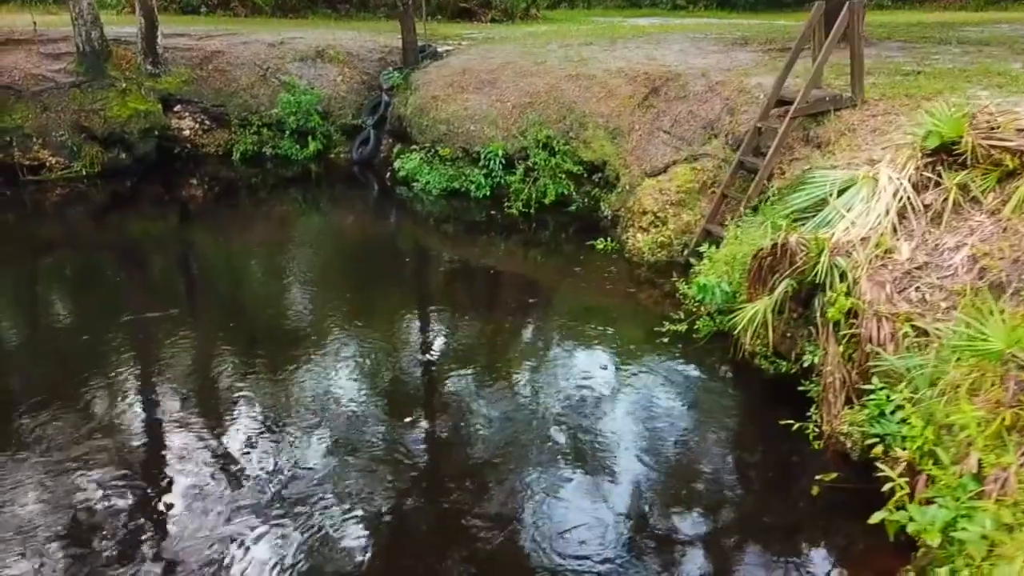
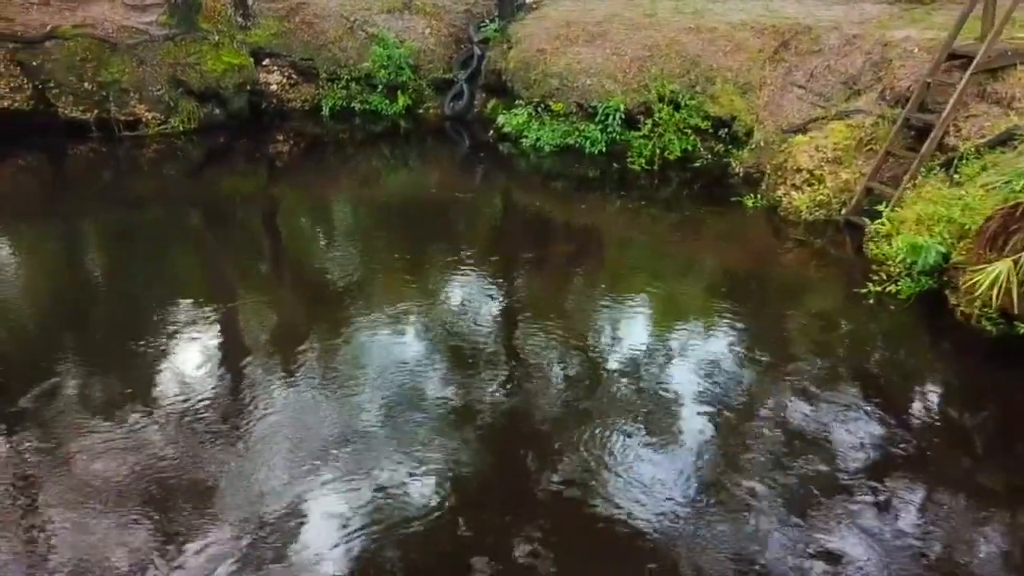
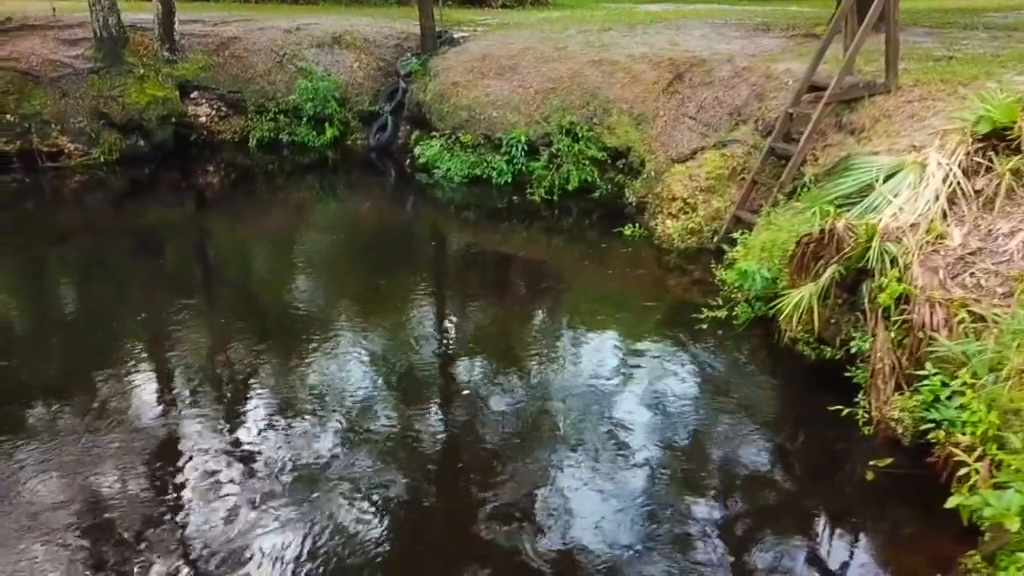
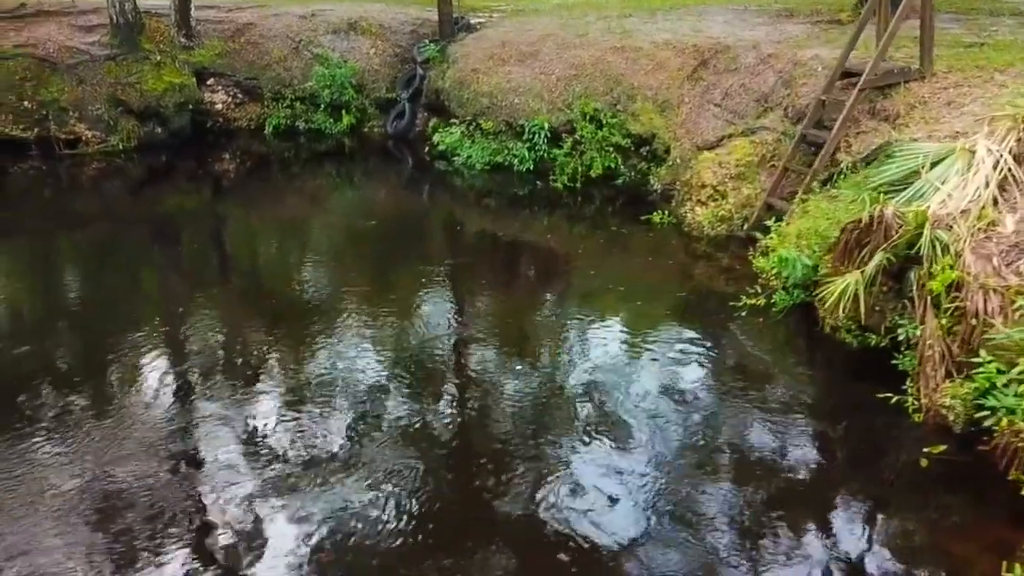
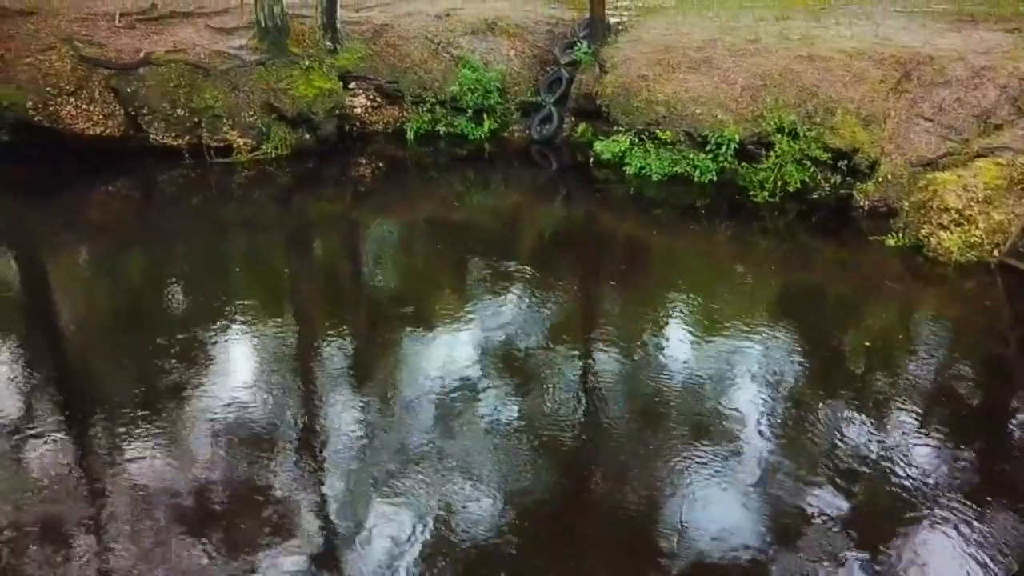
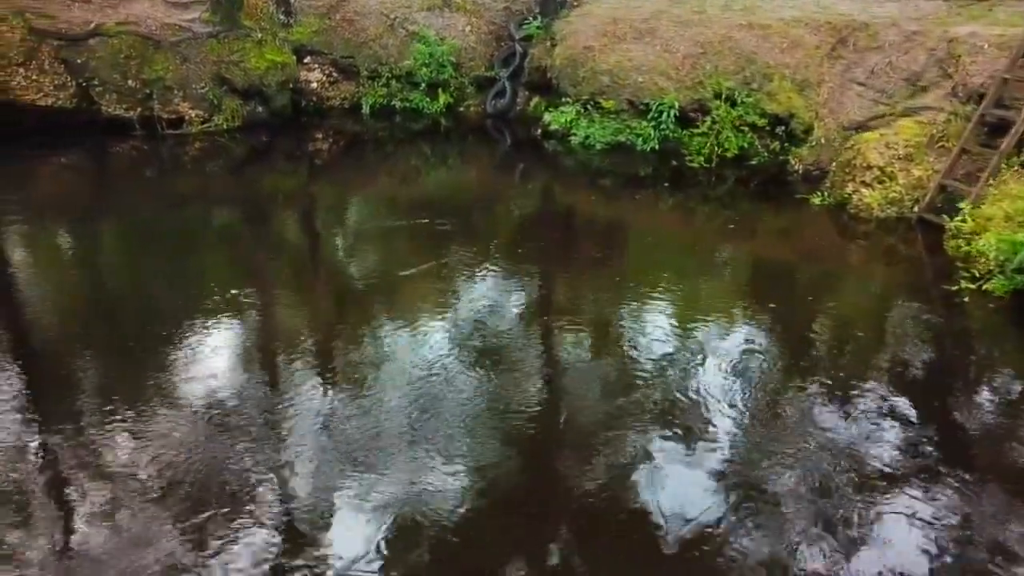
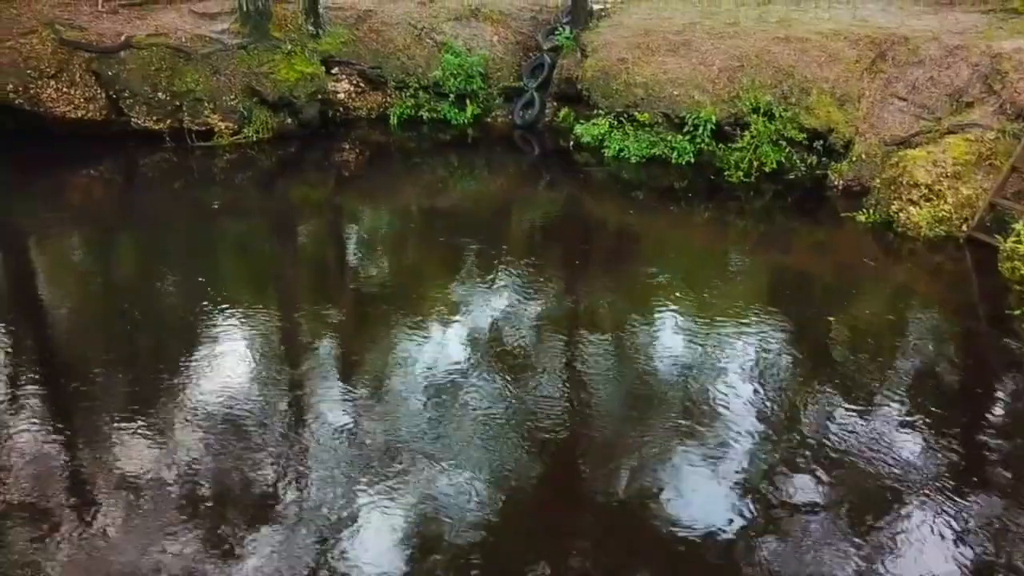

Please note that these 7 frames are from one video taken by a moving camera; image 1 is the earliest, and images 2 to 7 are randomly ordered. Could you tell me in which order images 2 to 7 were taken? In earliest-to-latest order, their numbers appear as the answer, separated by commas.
3, 4, 2, 6, 7, 5
